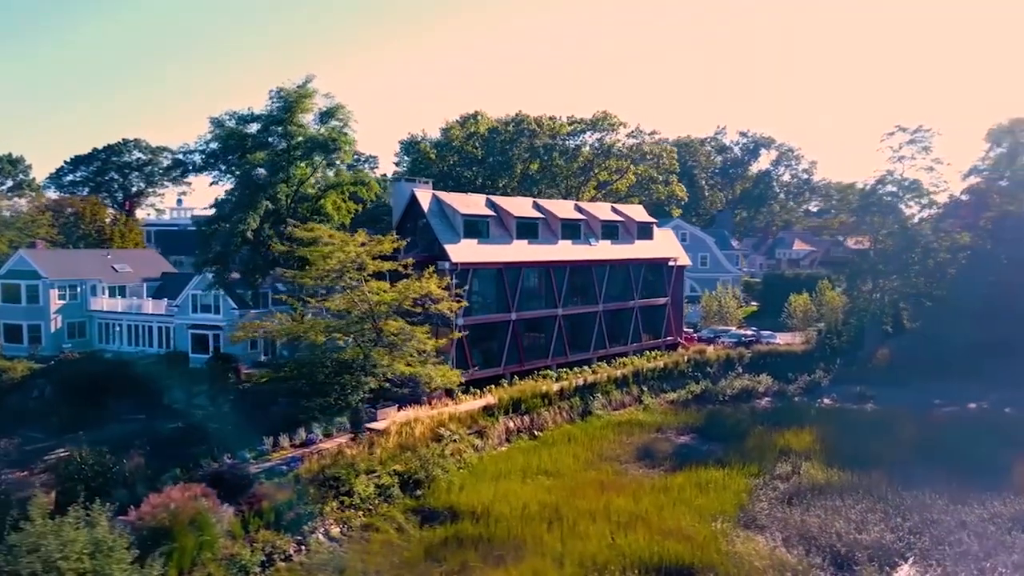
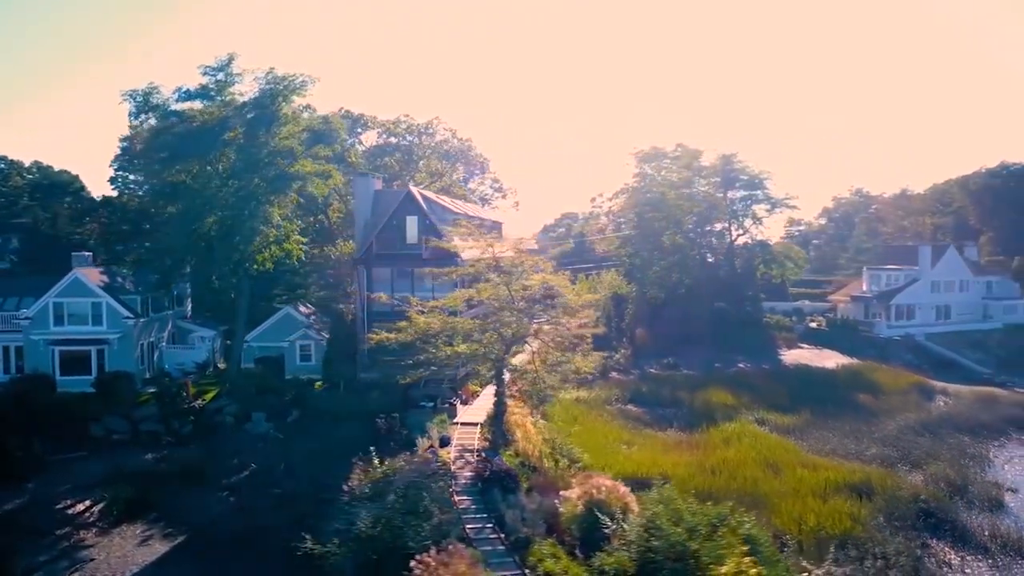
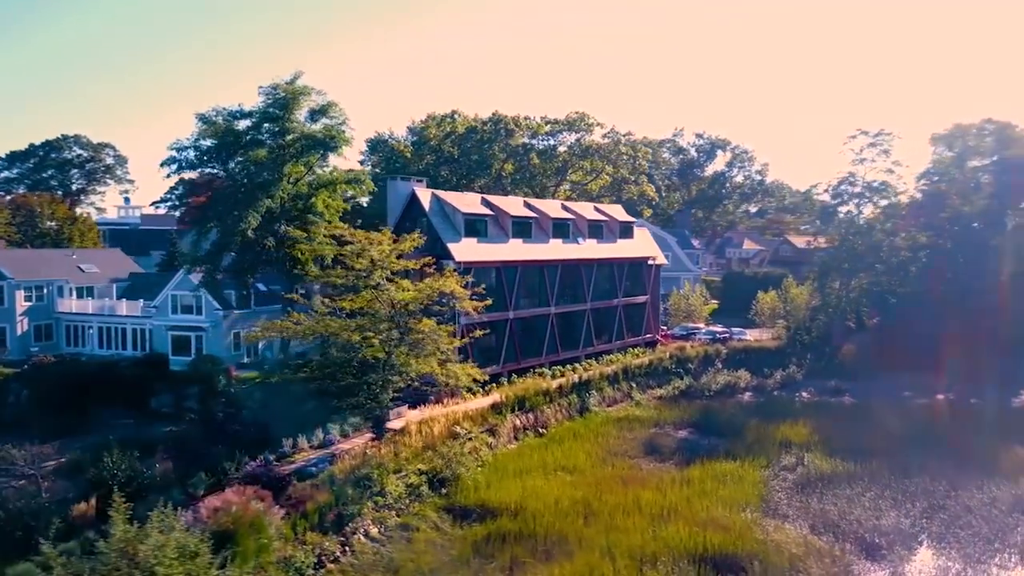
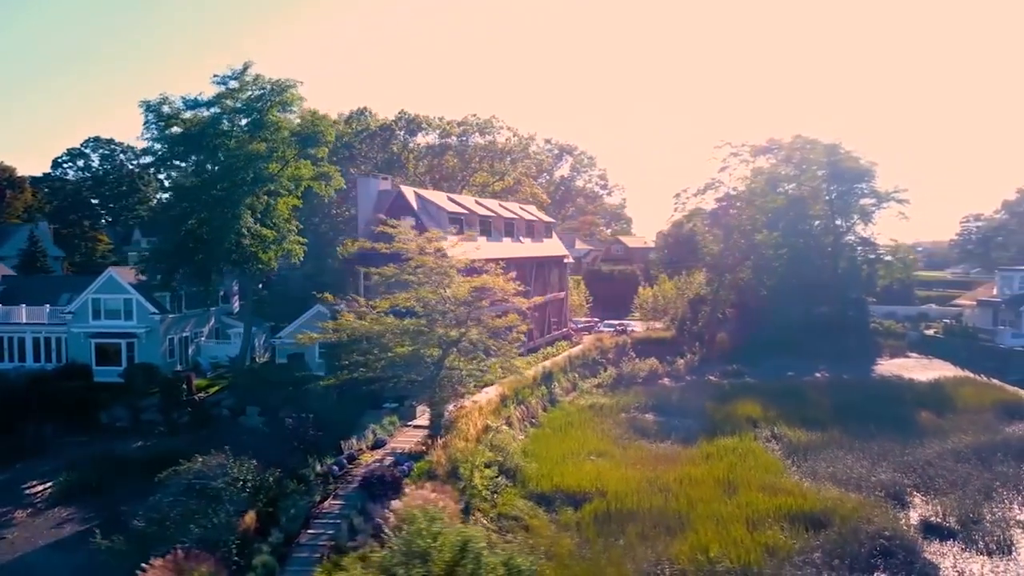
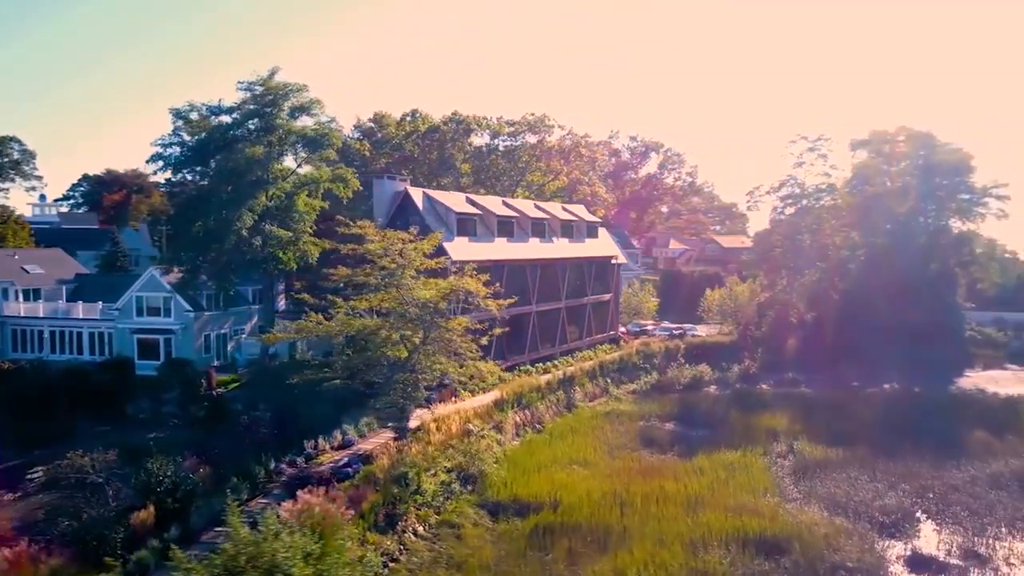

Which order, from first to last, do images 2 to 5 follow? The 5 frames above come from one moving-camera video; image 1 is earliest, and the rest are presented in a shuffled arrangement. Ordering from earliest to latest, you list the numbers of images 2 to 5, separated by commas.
3, 5, 4, 2
